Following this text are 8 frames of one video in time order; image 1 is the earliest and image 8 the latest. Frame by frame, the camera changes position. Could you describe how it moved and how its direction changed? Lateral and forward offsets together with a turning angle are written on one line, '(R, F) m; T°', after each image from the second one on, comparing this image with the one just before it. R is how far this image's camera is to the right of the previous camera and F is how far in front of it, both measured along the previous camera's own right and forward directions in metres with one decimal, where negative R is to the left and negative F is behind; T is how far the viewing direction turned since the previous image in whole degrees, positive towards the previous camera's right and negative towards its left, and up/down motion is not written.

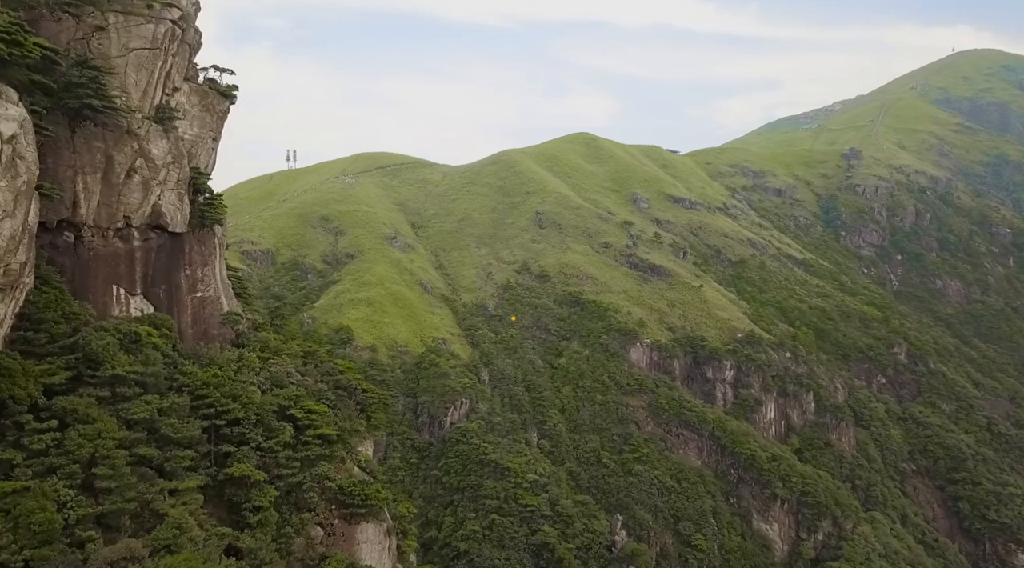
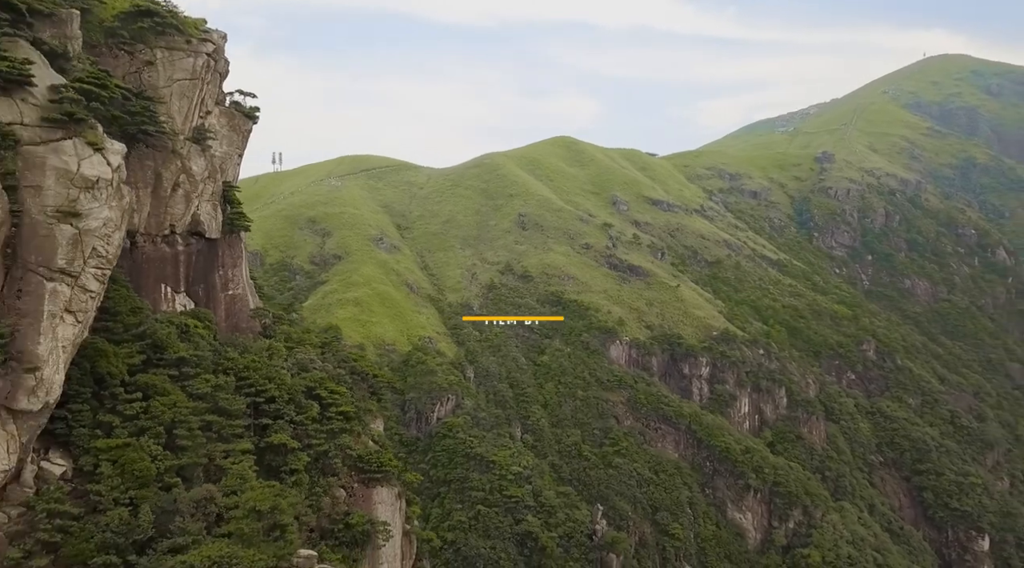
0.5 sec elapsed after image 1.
(-0.3, -2.8) m; +1°
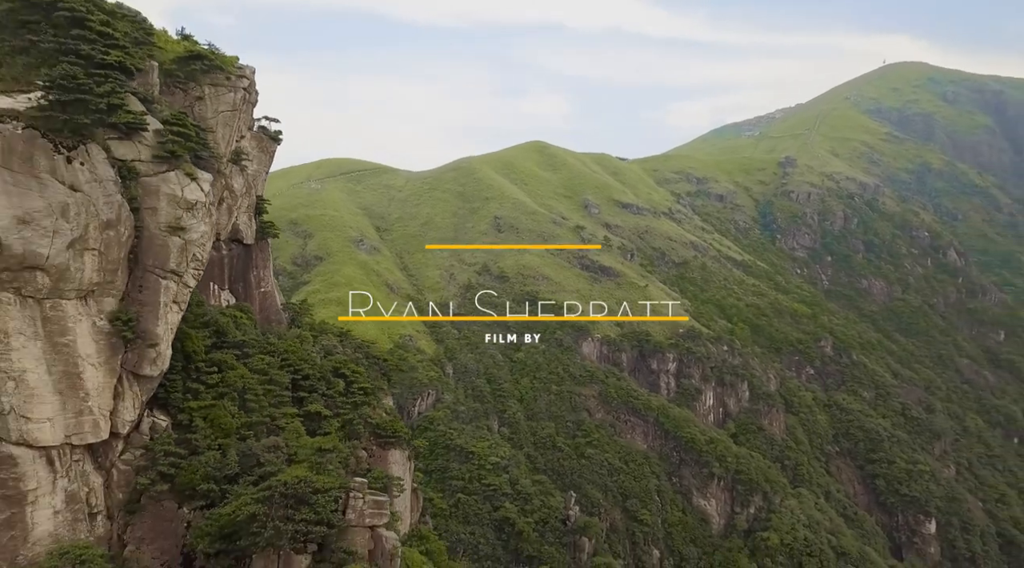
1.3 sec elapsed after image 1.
(-0.5, -4.1) m; +2°
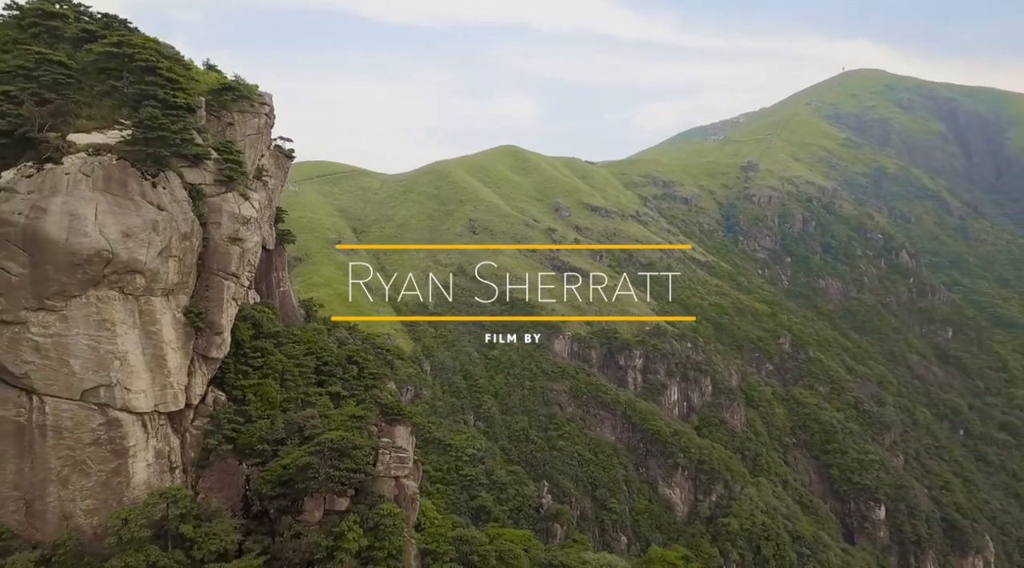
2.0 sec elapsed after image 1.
(-0.6, -4.0) m; +2°
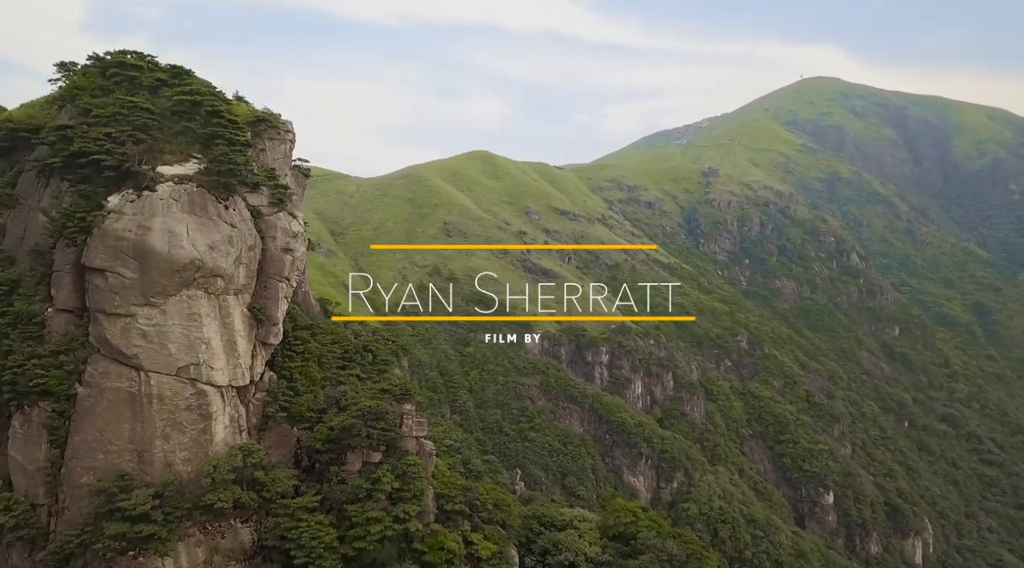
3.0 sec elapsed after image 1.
(-0.9, -5.2) m; +2°
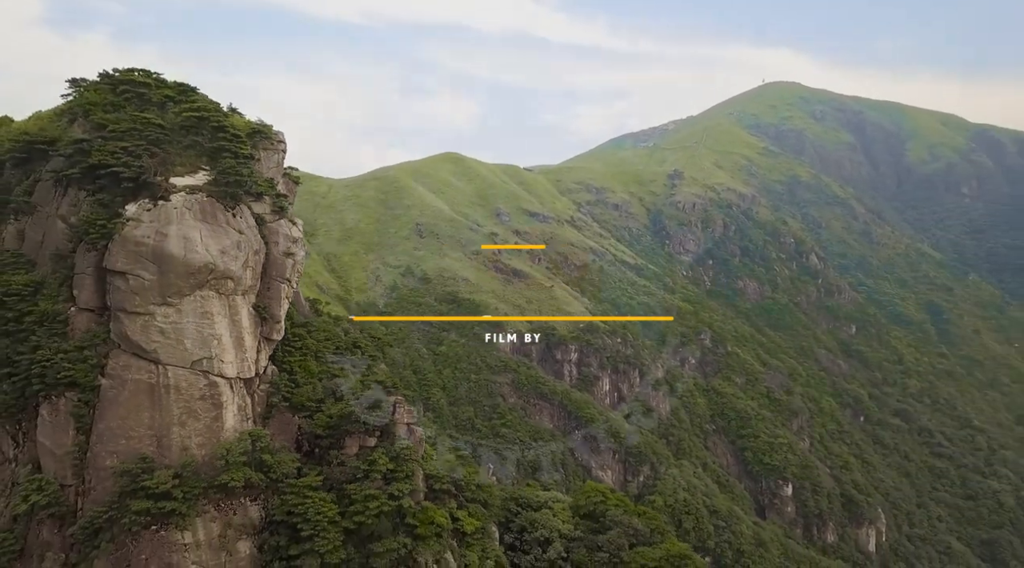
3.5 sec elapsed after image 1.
(-0.5, -2.6) m; +2°
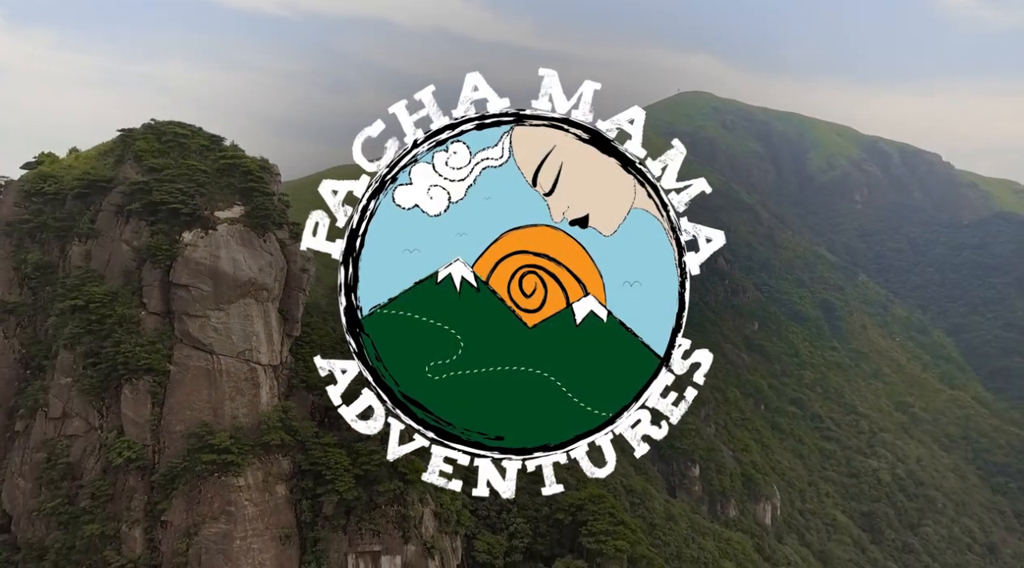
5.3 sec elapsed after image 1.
(-1.6, -8.7) m; +5°
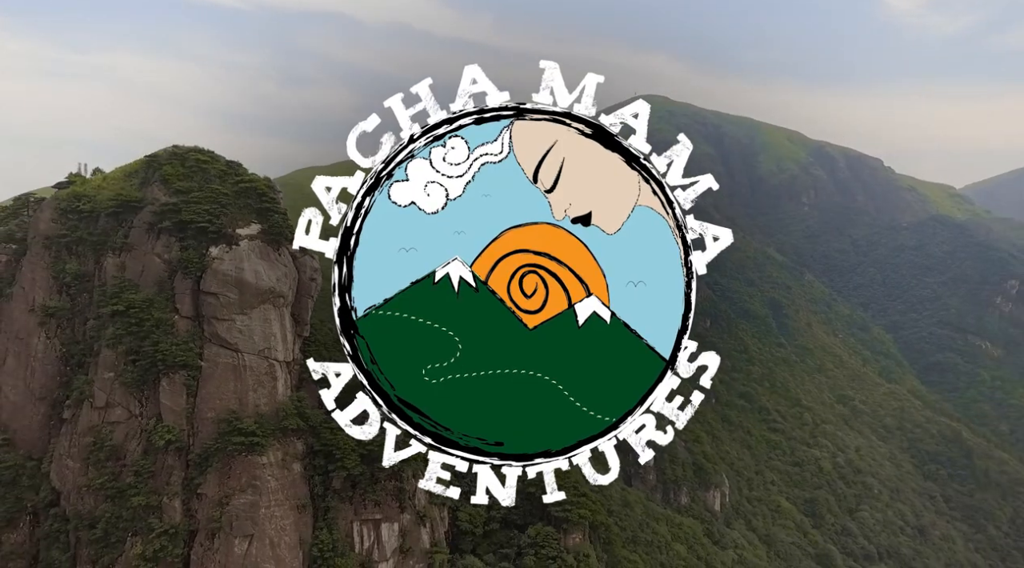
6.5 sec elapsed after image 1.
(+0.6, -5.4) m; 0°
